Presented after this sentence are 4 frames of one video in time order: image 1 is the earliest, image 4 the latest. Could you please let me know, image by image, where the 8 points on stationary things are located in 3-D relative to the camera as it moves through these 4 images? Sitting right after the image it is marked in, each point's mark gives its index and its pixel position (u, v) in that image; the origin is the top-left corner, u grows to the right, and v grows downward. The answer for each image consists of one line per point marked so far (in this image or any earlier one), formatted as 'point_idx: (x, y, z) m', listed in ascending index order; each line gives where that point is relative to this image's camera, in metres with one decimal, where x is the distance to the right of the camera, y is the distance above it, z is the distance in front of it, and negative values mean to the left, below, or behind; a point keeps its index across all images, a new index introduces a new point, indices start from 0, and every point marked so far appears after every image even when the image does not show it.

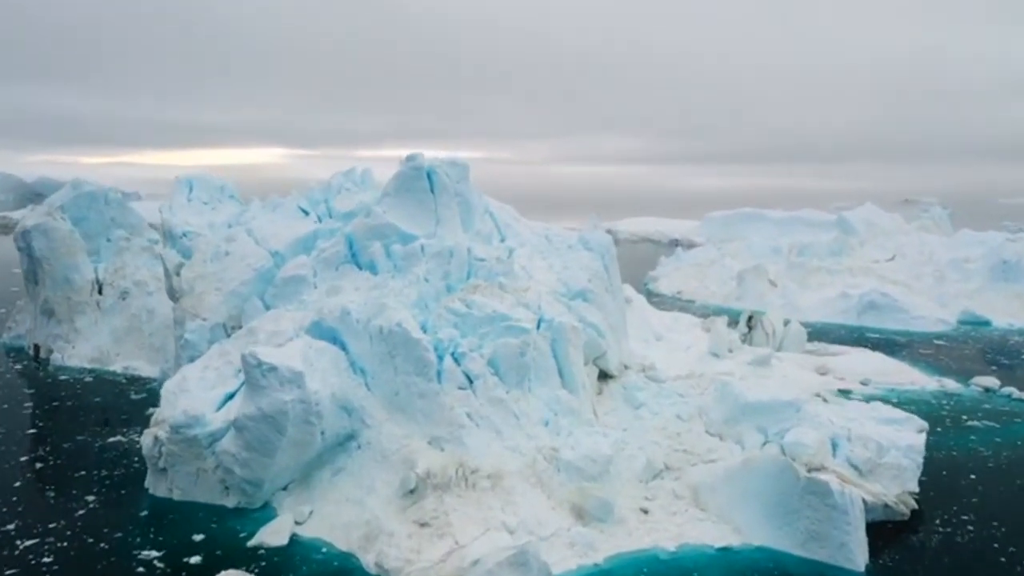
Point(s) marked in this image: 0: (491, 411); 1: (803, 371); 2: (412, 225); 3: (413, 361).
0: (-0.2, -1.4, +11.0) m
1: (+5.5, -1.6, +18.5) m
2: (-1.4, +0.9, +13.6) m
3: (-1.1, -0.9, +11.1) m
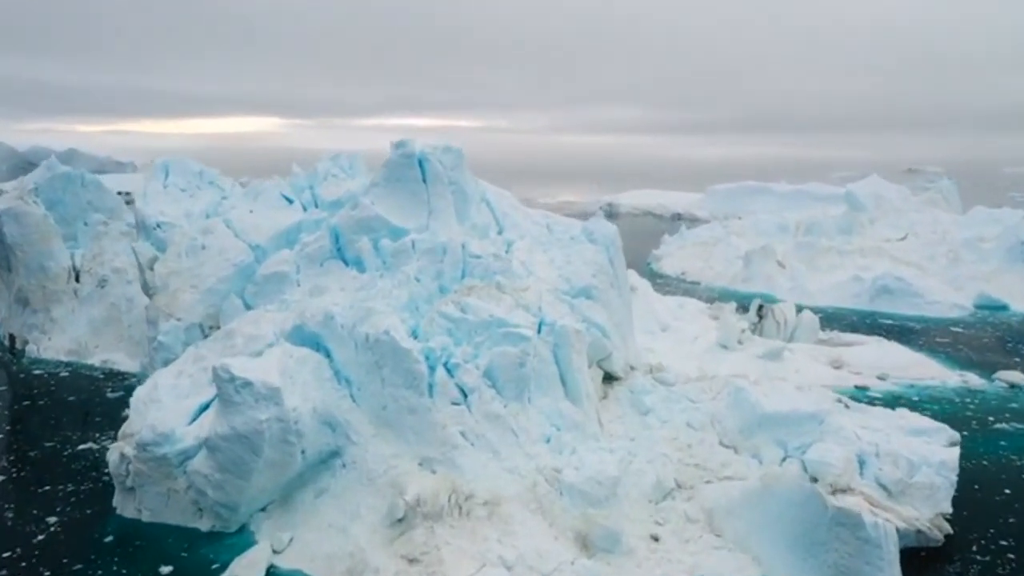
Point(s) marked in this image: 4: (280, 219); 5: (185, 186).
0: (-0.2, -1.4, +10.0) m
1: (+5.5, -1.4, +17.5) m
2: (-1.4, +0.9, +12.6) m
3: (-1.1, -0.9, +10.1) m
4: (-3.3, +1.0, +13.7) m
5: (-5.1, +1.6, +15.0) m
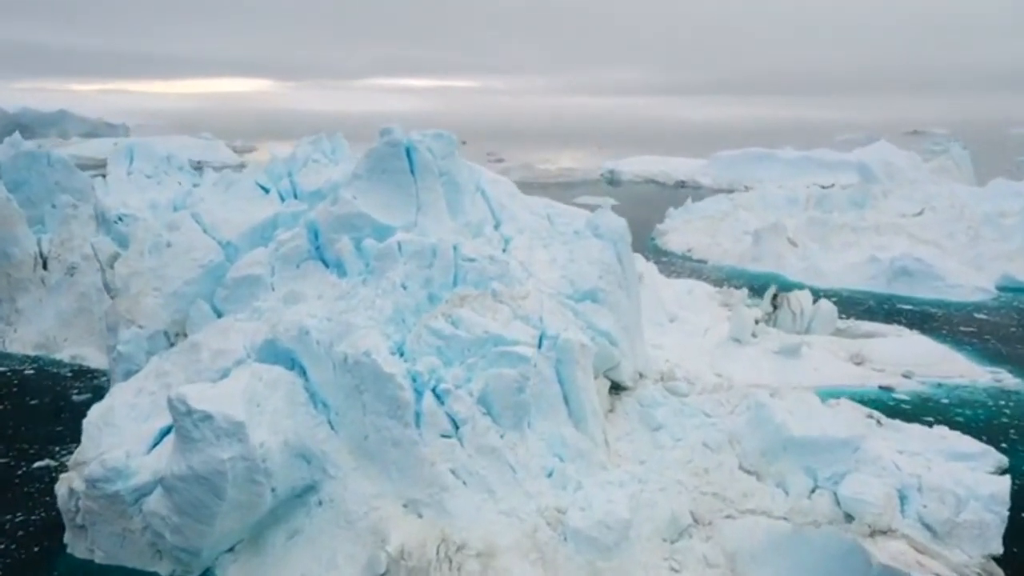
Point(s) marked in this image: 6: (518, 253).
0: (-0.3, -1.6, +8.9) m
1: (+5.5, -1.2, +16.4) m
2: (-1.5, +0.9, +11.3) m
3: (-1.2, -1.1, +8.9) m
4: (-3.3, +1.0, +12.4) m
5: (-5.1, +1.6, +13.7) m
6: (+0.1, +0.4, +11.8) m
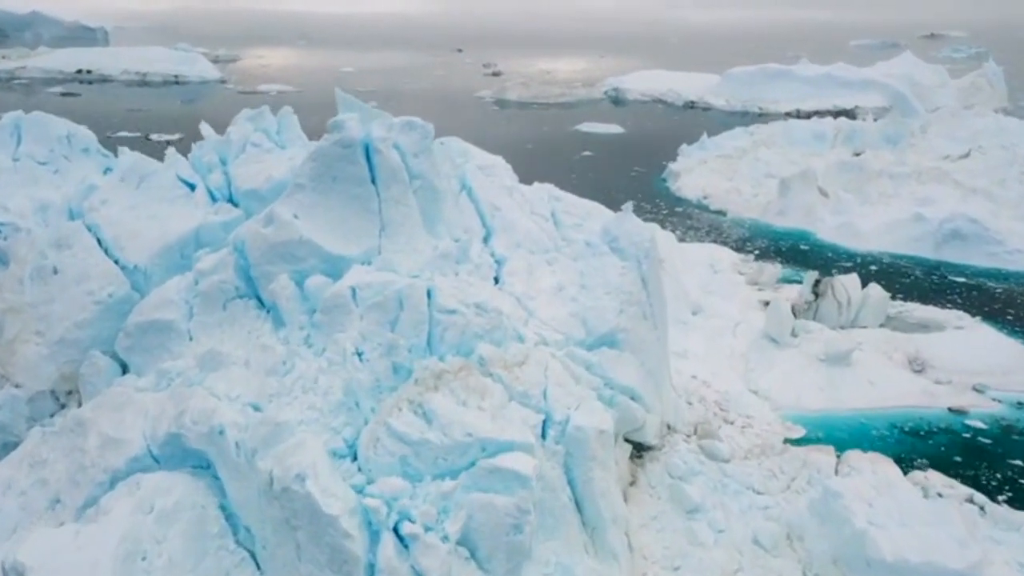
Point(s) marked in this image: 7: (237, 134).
0: (-0.3, -2.3, +6.3) m
1: (+5.4, -1.1, +13.7) m
2: (-1.5, +0.4, +8.5) m
3: (-1.2, -1.7, +6.3) m
4: (-3.4, +0.7, +9.6) m
5: (-5.2, +1.4, +10.8) m
6: (0.0, 0.0, +9.0) m
7: (-3.0, +1.7, +10.5) m
